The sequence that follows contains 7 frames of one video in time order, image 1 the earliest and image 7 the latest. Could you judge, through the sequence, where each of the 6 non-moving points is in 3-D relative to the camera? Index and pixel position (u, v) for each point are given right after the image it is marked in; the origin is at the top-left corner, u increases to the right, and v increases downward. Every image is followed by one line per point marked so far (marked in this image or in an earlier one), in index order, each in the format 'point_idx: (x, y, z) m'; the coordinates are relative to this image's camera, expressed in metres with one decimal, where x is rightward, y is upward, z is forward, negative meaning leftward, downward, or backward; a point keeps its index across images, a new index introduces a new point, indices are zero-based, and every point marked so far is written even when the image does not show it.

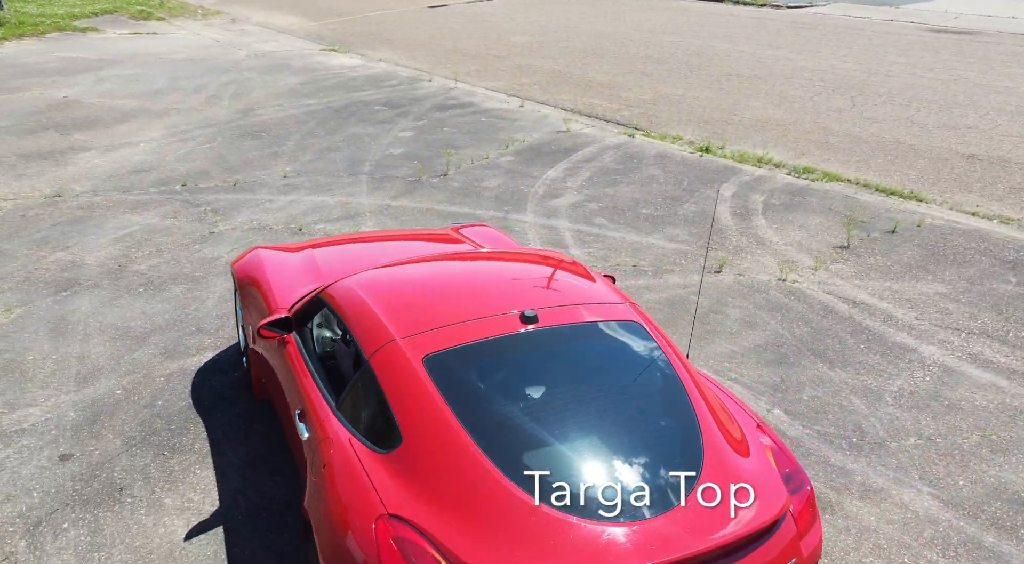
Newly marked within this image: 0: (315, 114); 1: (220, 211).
0: (-3.9, +3.3, +14.3) m
1: (-3.5, +0.8, +8.6) m
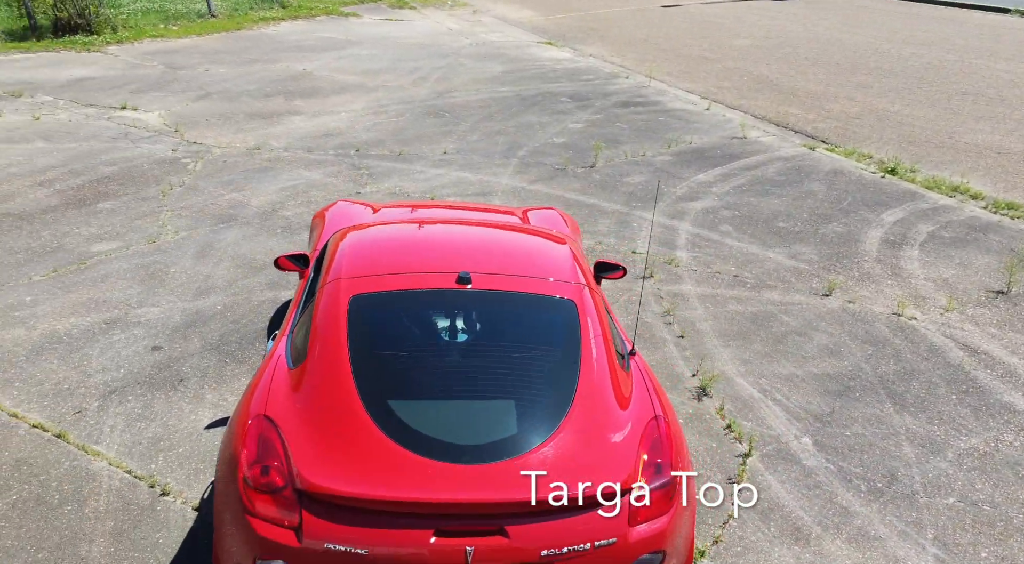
0: (-0.2, +3.7, +15.1) m
1: (-1.8, +1.4, +9.6) m
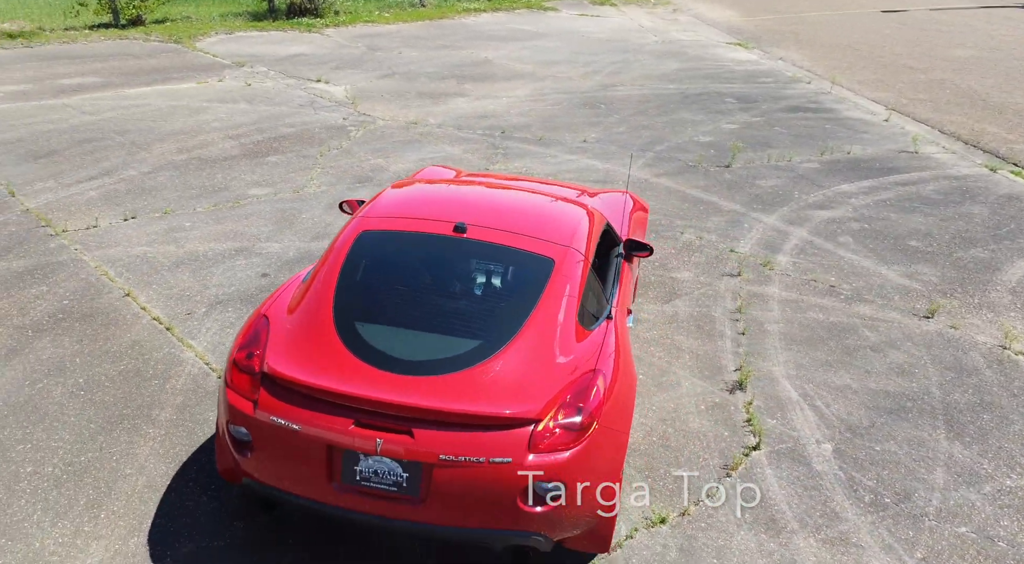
0: (+3.1, +3.8, +15.0) m
1: (-0.1, +1.7, +10.2) m
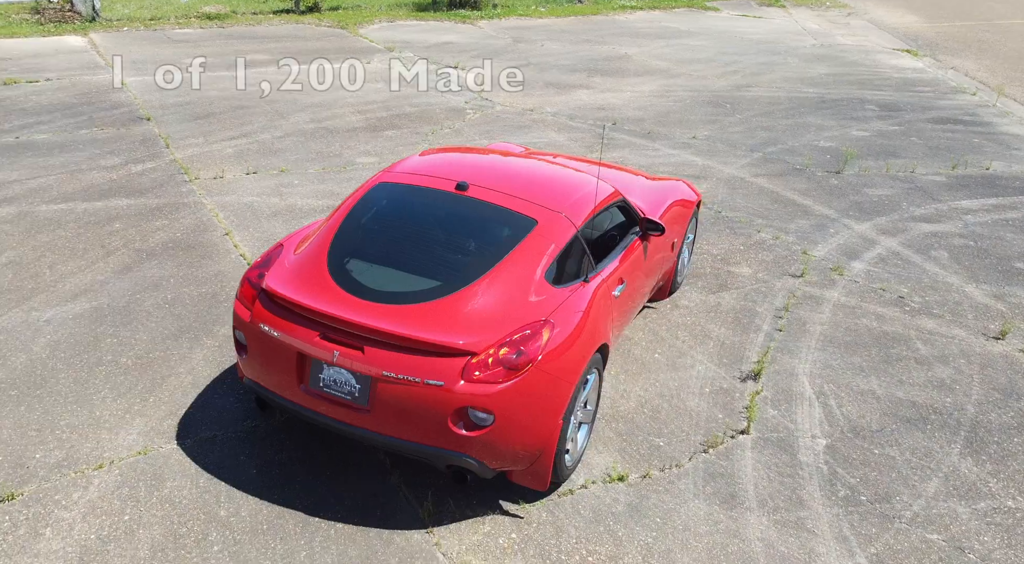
0: (+5.7, +3.6, +14.5) m
1: (+1.4, +1.9, +10.4) m
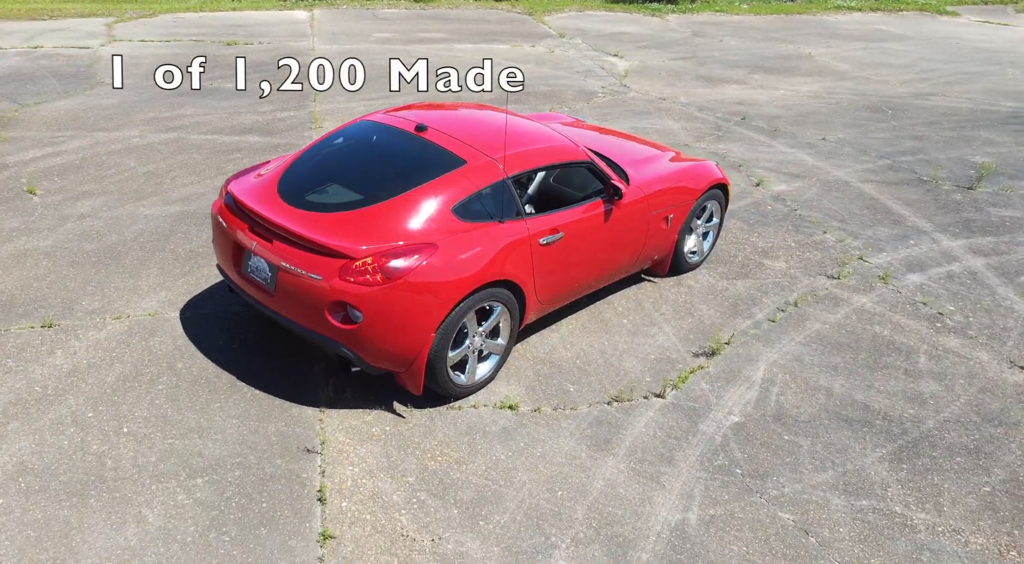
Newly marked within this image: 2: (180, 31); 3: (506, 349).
0: (+8.3, +3.0, +12.9) m
1: (+2.9, +2.0, +10.2) m
2: (-7.9, +6.0, +17.3) m
3: (-0.1, -0.4, +4.5) m
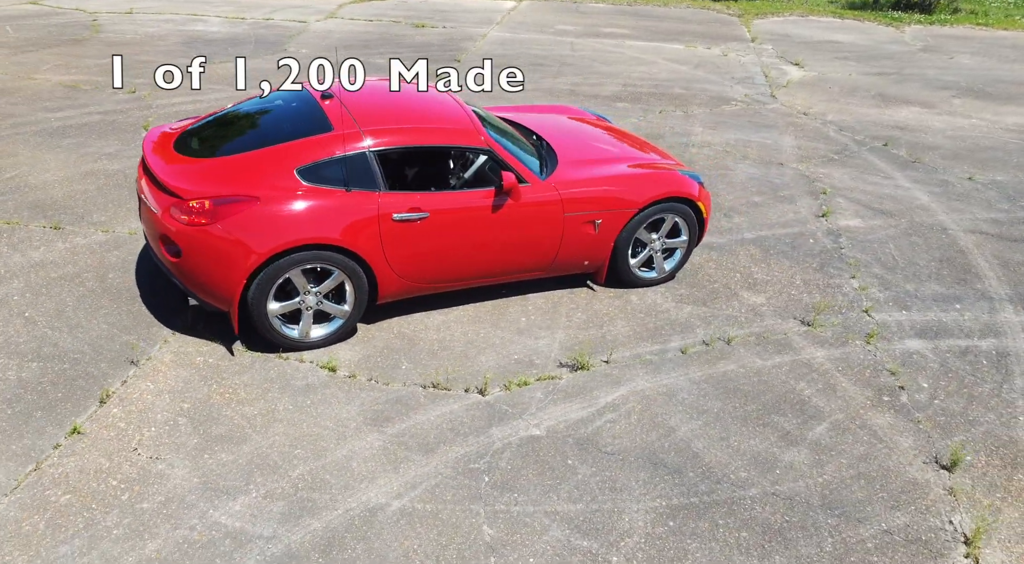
0: (+10.0, +1.4, +9.9) m
1: (+3.9, +1.5, +9.1) m
2: (-3.2, +7.1, +19.1) m
3: (-1.0, -0.2, +4.6) m
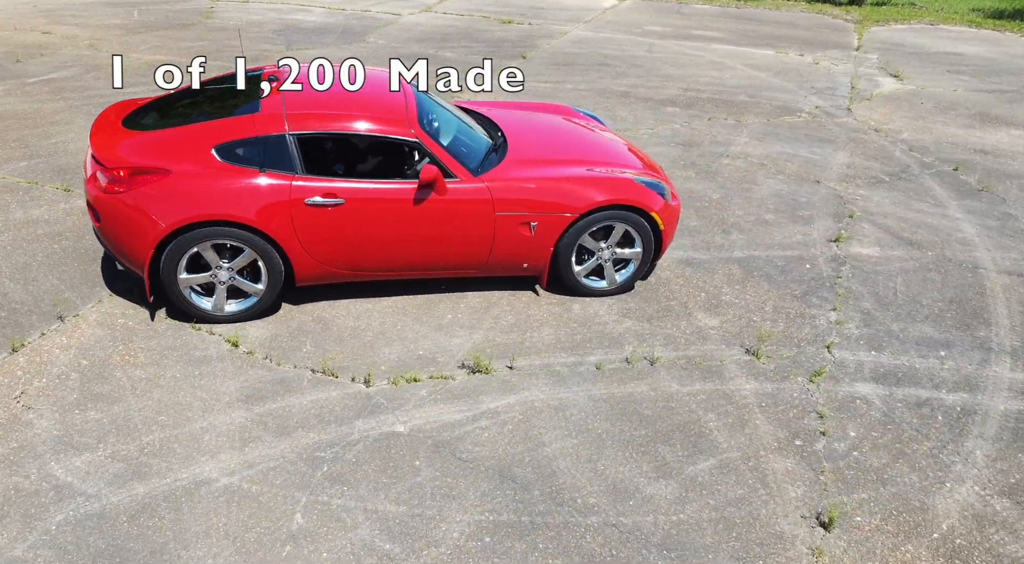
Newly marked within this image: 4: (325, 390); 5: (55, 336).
0: (+10.3, +0.5, +8.2) m
1: (+4.1, +1.1, +8.3) m
2: (-0.7, +7.3, +19.3) m
3: (-1.6, -0.1, +4.8) m
4: (-1.1, -0.6, +4.3) m
5: (-2.8, -0.3, +4.5) m
